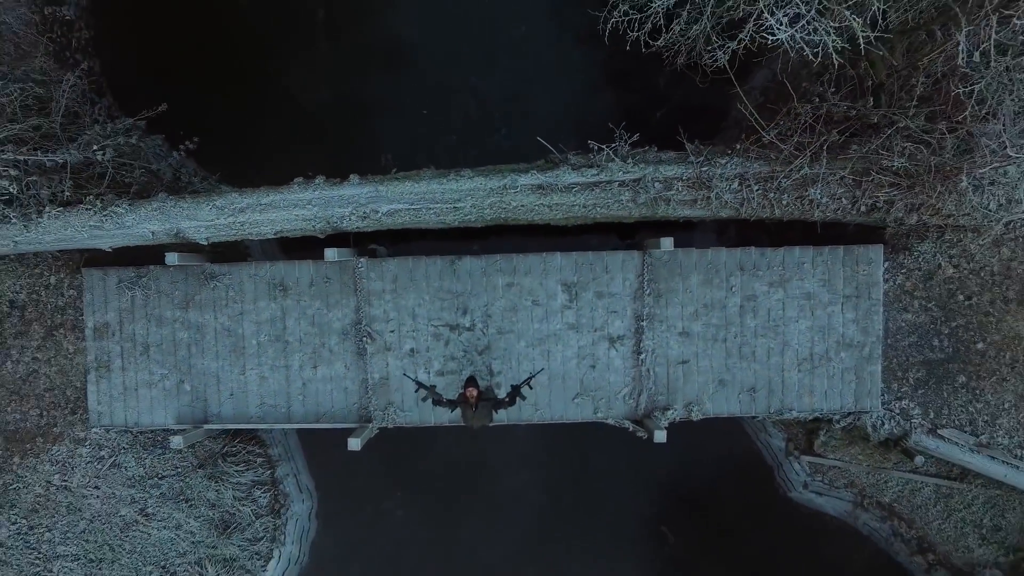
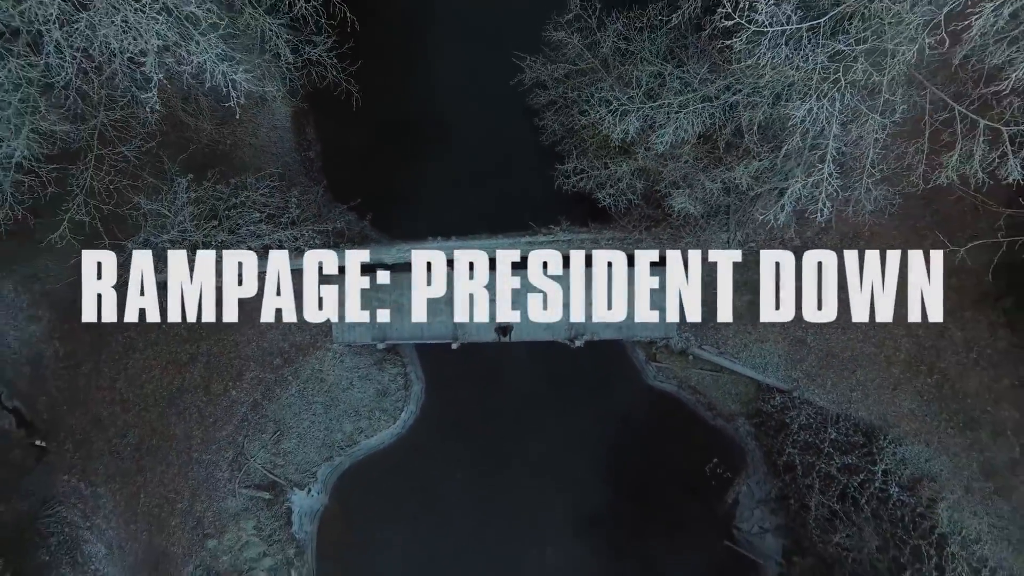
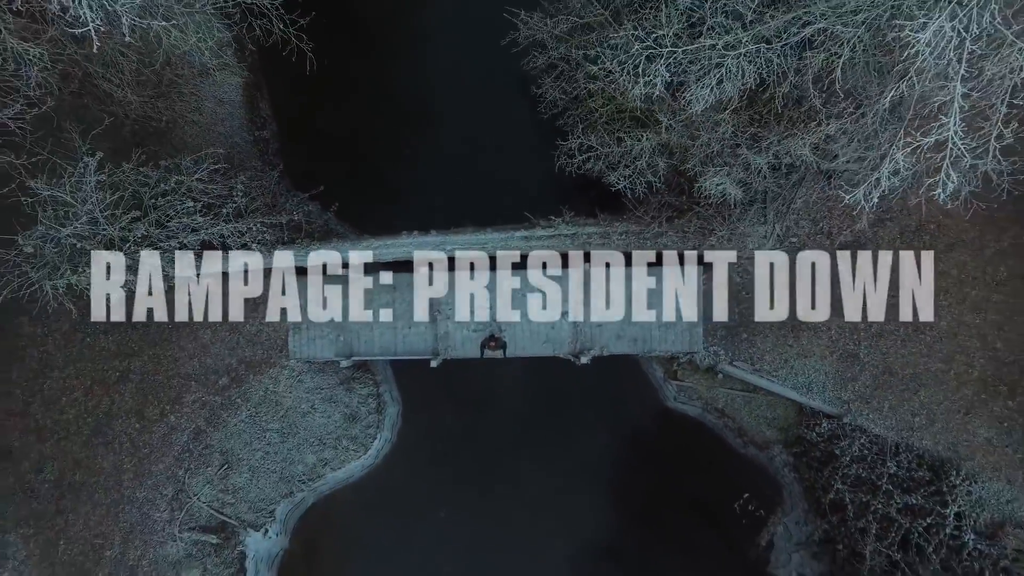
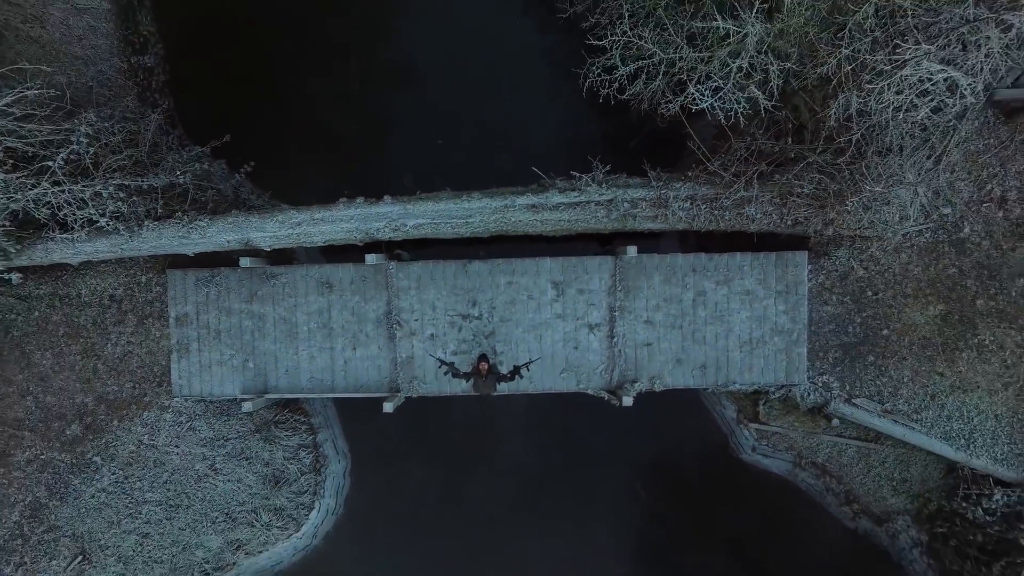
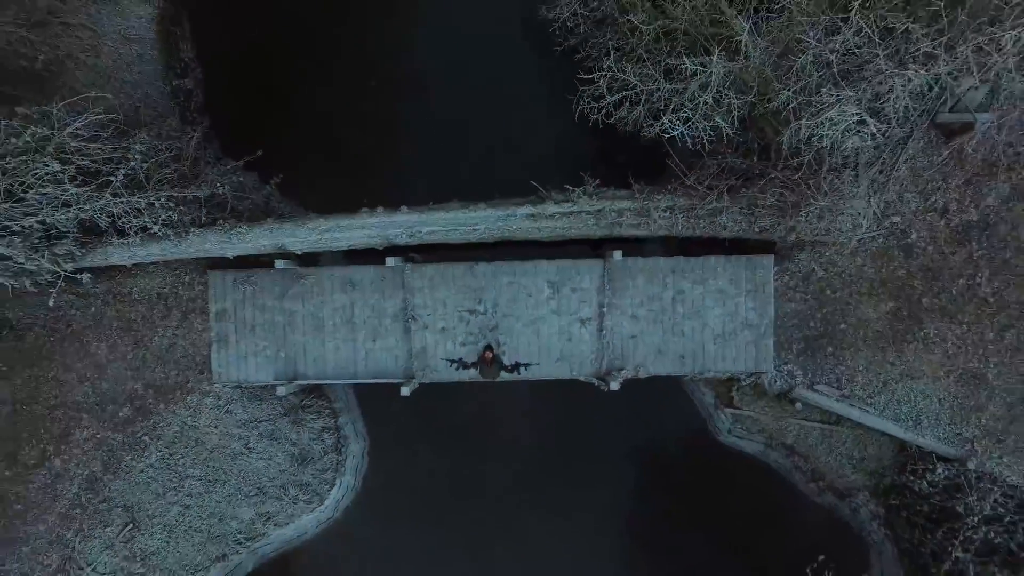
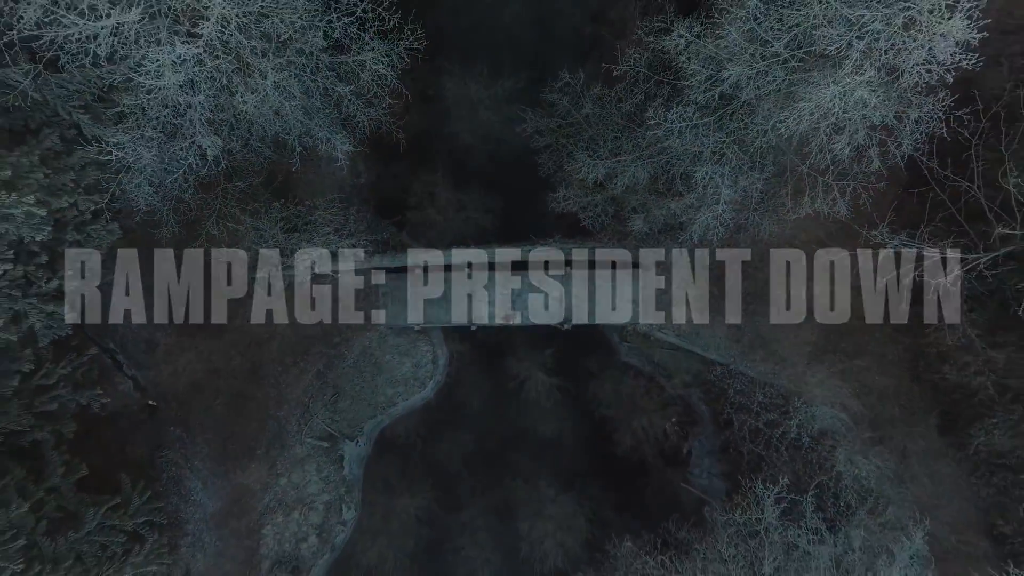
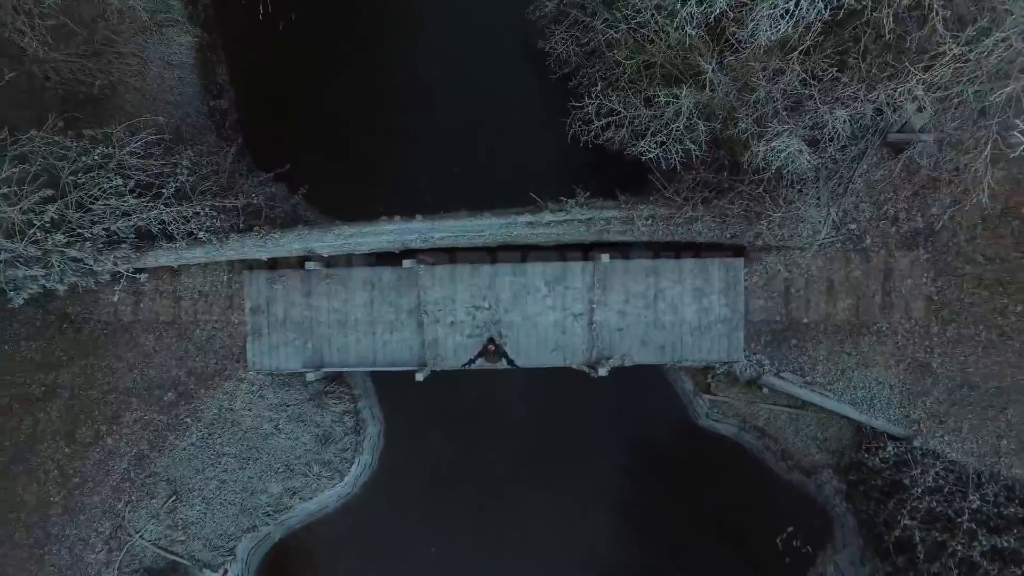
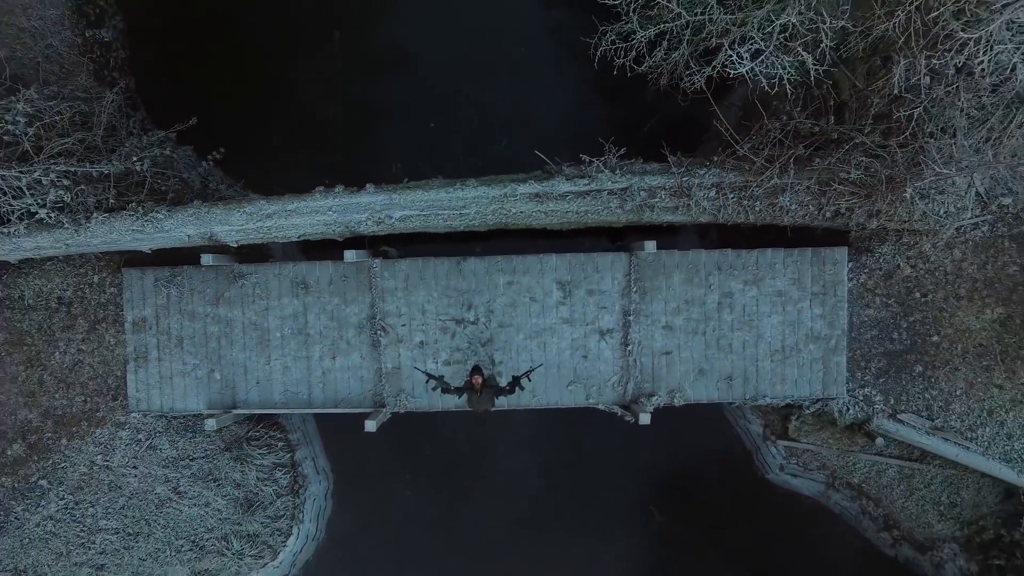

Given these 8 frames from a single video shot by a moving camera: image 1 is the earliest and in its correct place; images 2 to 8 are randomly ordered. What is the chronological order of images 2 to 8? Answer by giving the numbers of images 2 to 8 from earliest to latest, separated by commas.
8, 4, 5, 7, 3, 2, 6
